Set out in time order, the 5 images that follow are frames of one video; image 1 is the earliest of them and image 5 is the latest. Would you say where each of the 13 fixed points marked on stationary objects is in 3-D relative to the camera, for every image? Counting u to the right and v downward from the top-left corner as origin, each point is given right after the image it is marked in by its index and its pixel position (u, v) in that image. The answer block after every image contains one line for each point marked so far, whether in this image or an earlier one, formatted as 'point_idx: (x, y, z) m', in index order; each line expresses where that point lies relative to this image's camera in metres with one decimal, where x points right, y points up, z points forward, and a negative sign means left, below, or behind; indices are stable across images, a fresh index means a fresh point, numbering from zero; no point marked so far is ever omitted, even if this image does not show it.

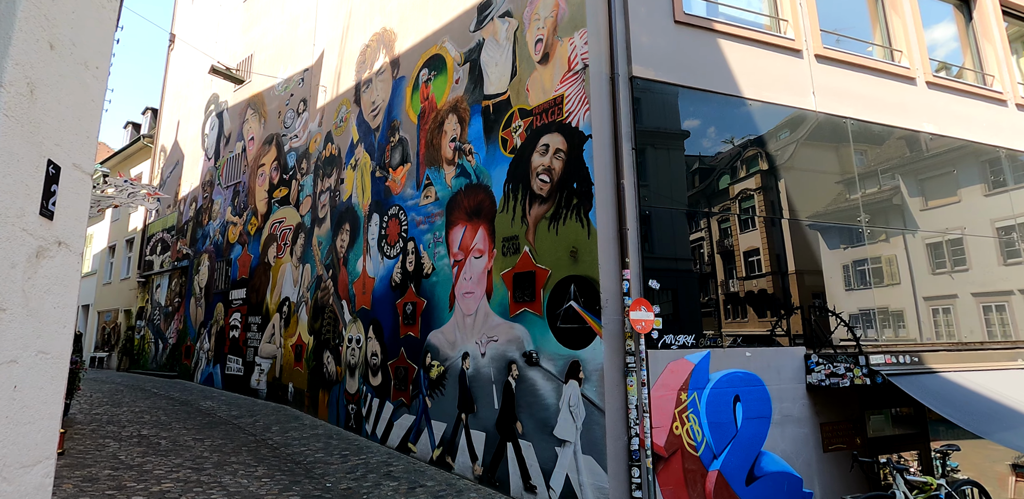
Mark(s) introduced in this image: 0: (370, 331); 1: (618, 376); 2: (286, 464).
0: (-2.7, -1.6, +10.6) m
1: (+1.2, -1.4, +6.3) m
2: (-3.3, -3.2, +8.2) m
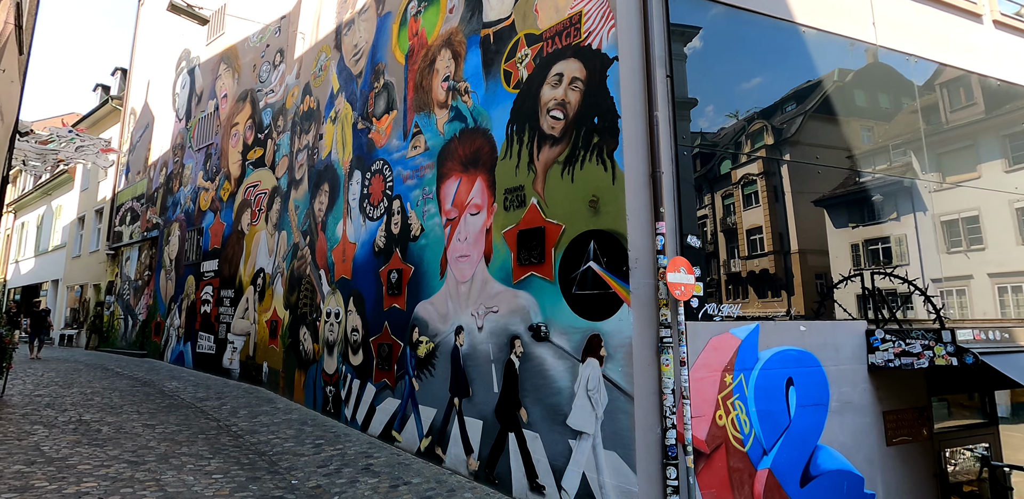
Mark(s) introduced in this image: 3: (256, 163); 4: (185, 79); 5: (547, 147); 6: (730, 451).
0: (-2.7, -0.9, +9.3) m
1: (+1.3, -1.0, +5.1) m
2: (-3.3, -2.6, +6.9) m
3: (-6.1, +2.1, +13.3) m
4: (-10.0, +5.2, +16.9) m
5: (+0.4, +1.1, +6.1) m
6: (+2.0, -1.9, +5.2) m
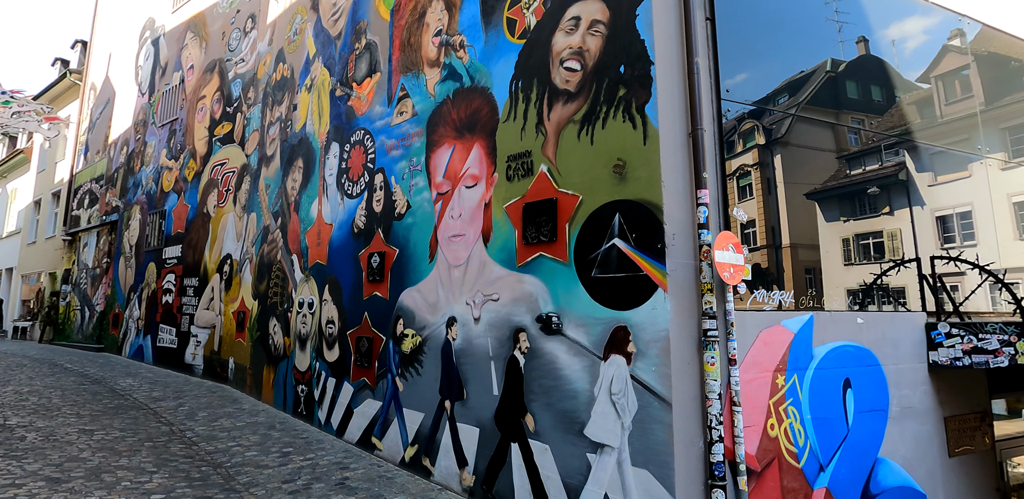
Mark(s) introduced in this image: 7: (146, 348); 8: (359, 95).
0: (-2.8, -0.6, +8.3) m
1: (+1.3, -0.7, +4.1) m
2: (-3.3, -2.3, +5.9) m
3: (-6.3, +2.4, +12.1) m
4: (-10.2, +5.6, +15.5) m
5: (+0.4, +1.4, +5.2) m
6: (+2.1, -1.7, +4.3) m
7: (-8.7, -2.3, +13.2) m
8: (-2.2, +2.3, +8.1) m
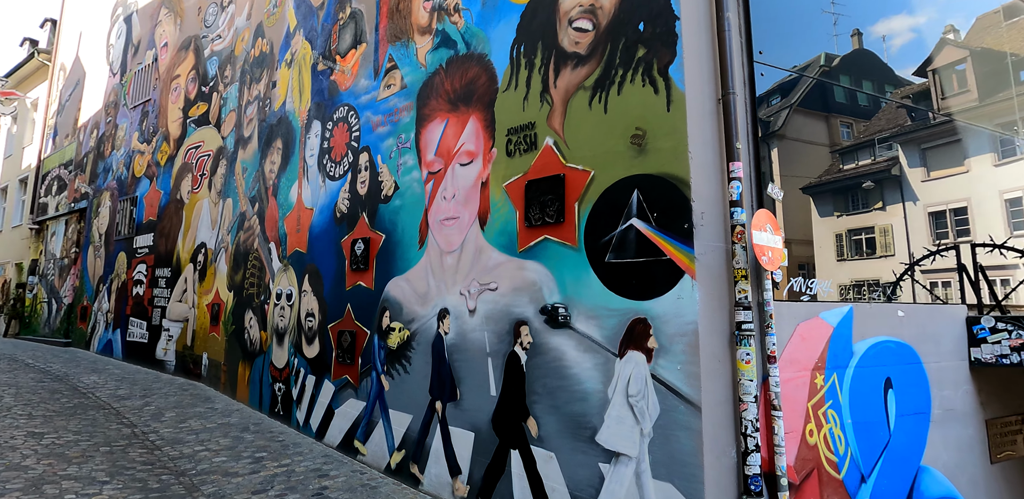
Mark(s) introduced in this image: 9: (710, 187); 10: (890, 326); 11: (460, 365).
0: (-2.8, -0.5, +7.6) m
1: (+1.4, -0.6, +3.6) m
2: (-3.3, -2.2, +5.2) m
3: (-6.4, +2.6, +11.4) m
4: (-10.4, +5.9, +14.7) m
5: (+0.5, +1.5, +4.6) m
6: (+2.1, -1.6, +3.8) m
7: (-8.9, -2.1, +12.5) m
8: (-2.3, +2.4, +7.4) m
9: (+1.3, +0.4, +3.7) m
10: (+3.0, -0.6, +4.4) m
11: (-0.5, -1.1, +5.2) m
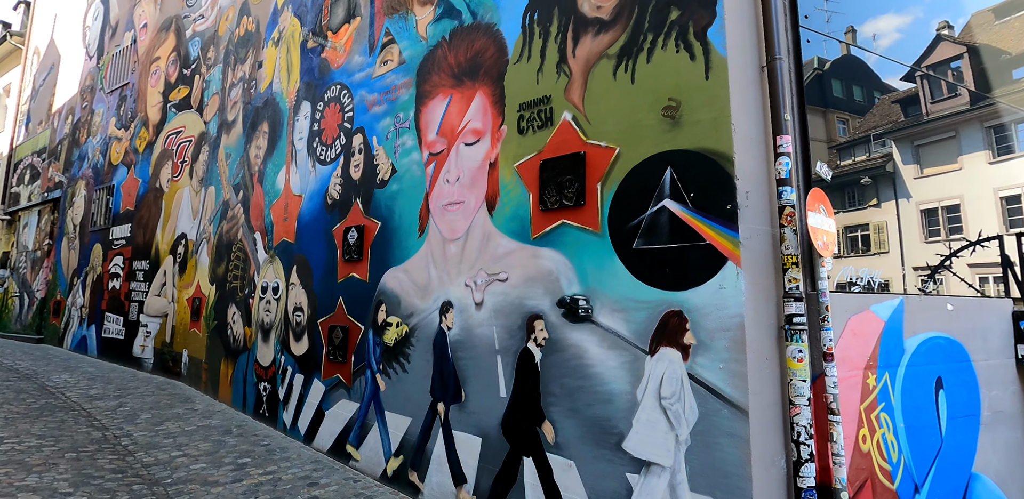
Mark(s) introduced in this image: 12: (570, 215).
0: (-2.8, -0.3, +7.1) m
1: (+1.5, -0.5, +3.2) m
2: (-3.3, -2.0, +4.7) m
3: (-6.5, +2.8, +10.8) m
4: (-10.5, +6.1, +14.0) m
5: (+0.6, +1.6, +4.2) m
6: (+2.2, -1.5, +3.4) m
7: (-9.0, -1.9, +11.8) m
8: (-2.2, +2.6, +6.9) m
9: (+1.5, +0.5, +3.3) m
10: (+3.1, -0.5, +4.0) m
11: (-0.4, -1.0, +4.7) m
12: (+0.4, +0.3, +4.1) m
